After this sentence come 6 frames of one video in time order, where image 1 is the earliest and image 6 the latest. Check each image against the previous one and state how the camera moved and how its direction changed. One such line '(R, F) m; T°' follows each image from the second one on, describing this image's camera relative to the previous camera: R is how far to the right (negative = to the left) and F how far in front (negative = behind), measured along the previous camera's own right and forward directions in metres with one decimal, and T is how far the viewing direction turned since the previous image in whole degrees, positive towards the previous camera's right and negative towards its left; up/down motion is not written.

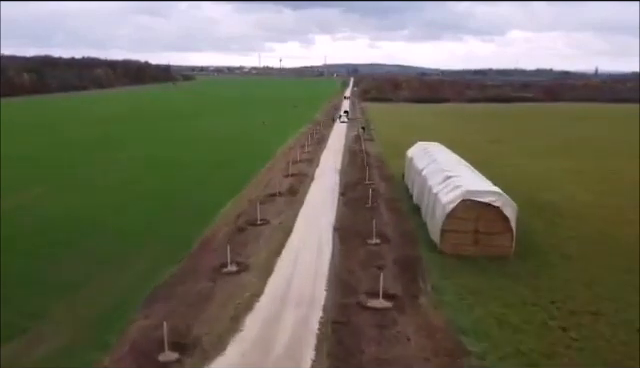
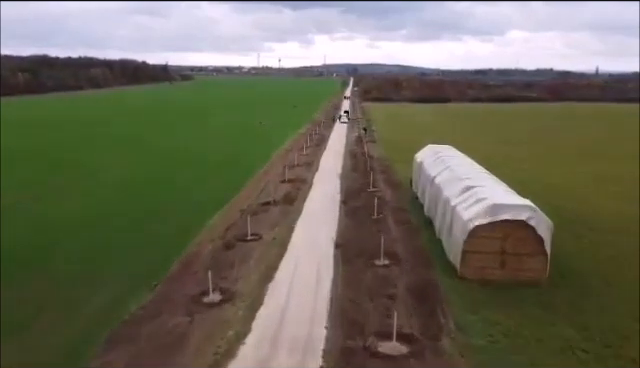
(0.0, +2.9) m; 0°
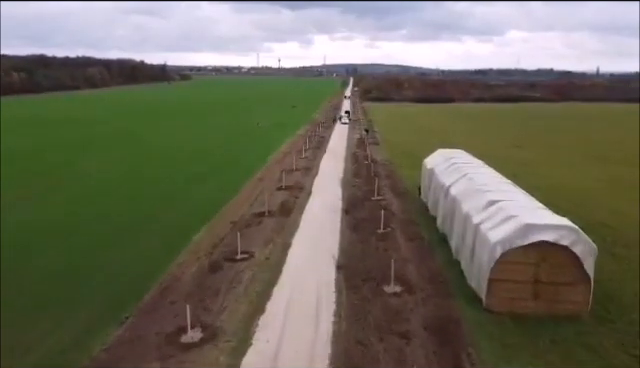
(0.0, +2.6) m; 0°
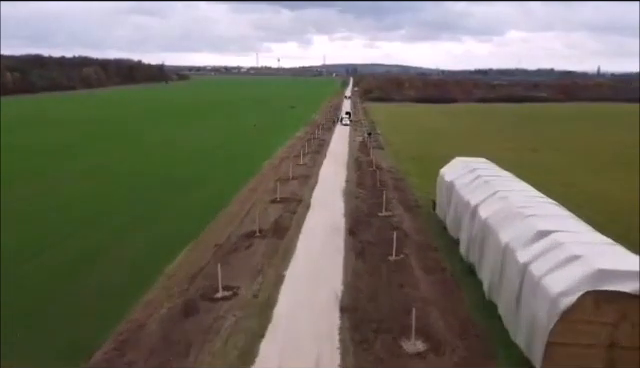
(0.0, +3.5) m; 0°
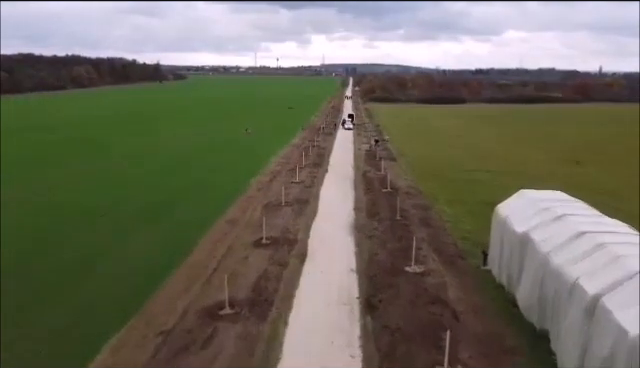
(0.0, +7.1) m; 0°
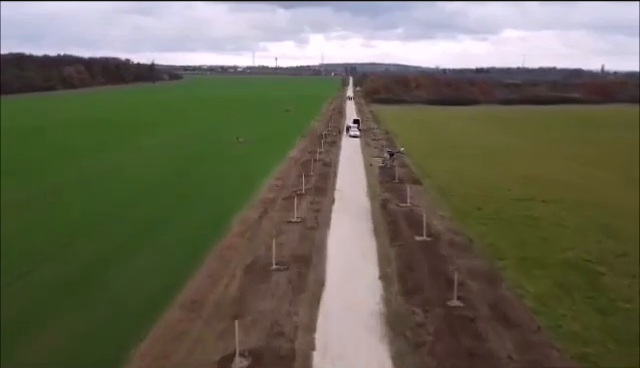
(-0.2, +8.0) m; 0°
